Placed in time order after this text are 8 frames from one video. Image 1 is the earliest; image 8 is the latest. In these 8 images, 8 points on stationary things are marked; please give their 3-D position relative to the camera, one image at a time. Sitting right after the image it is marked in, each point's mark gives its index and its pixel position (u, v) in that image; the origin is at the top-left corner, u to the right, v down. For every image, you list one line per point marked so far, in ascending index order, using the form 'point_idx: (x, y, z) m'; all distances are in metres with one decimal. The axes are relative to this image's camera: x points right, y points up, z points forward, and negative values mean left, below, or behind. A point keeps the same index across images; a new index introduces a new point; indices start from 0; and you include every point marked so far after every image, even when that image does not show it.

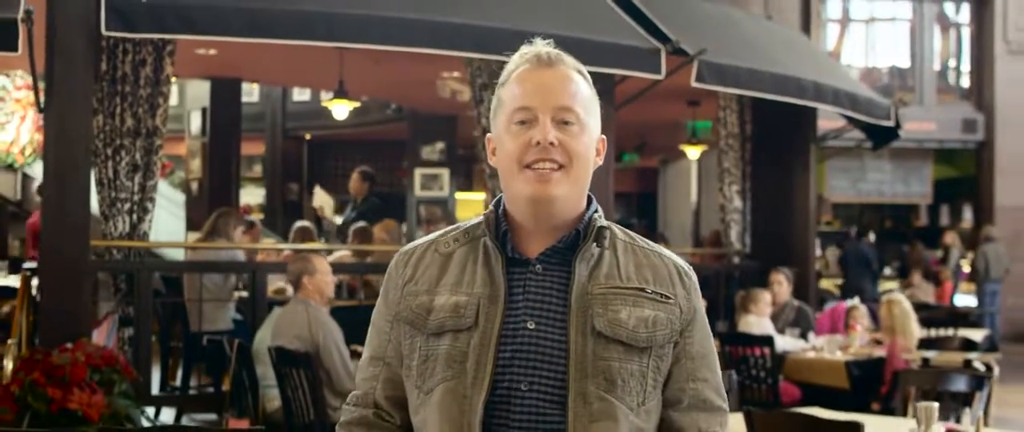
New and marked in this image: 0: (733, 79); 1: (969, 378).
0: (+1.5, +1.0, +9.8) m
1: (+2.2, -0.8, +6.8) m
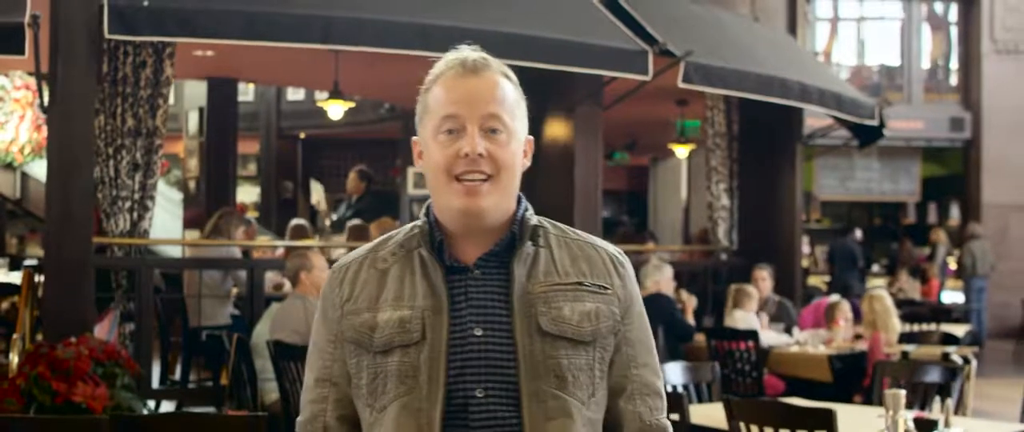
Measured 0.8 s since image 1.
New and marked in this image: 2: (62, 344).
0: (+1.5, +1.0, +10.1) m
1: (+2.1, -0.8, +7.1) m
2: (-2.5, -0.7, +7.8) m
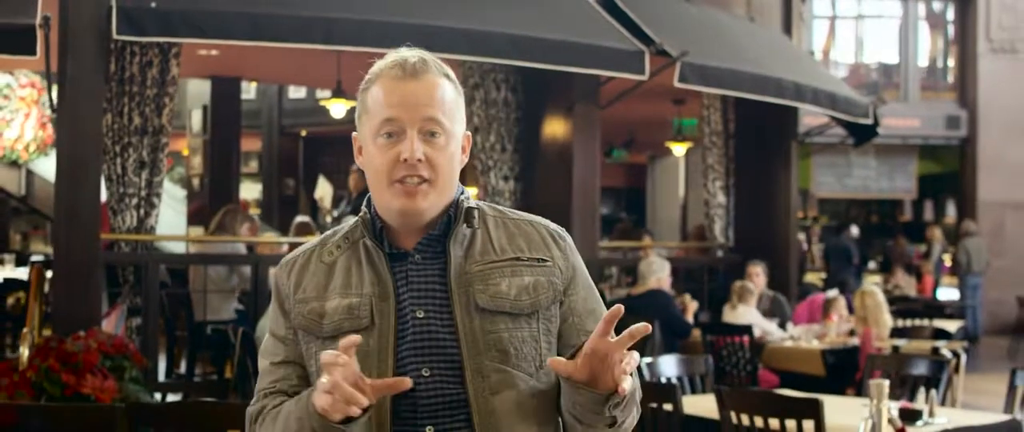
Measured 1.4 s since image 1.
0: (+1.5, +1.0, +10.3) m
1: (+2.1, -0.7, +7.3) m
2: (-2.5, -0.7, +8.0) m
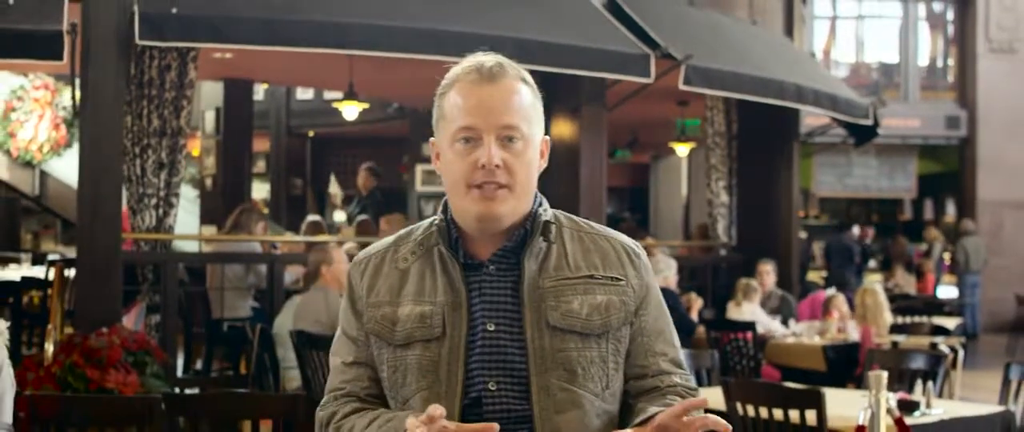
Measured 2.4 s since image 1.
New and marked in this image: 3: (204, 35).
0: (+1.5, +1.0, +10.5) m
1: (+2.2, -0.7, +7.5) m
2: (-2.4, -0.7, +8.2) m
3: (-1.8, +1.0, +8.2) m
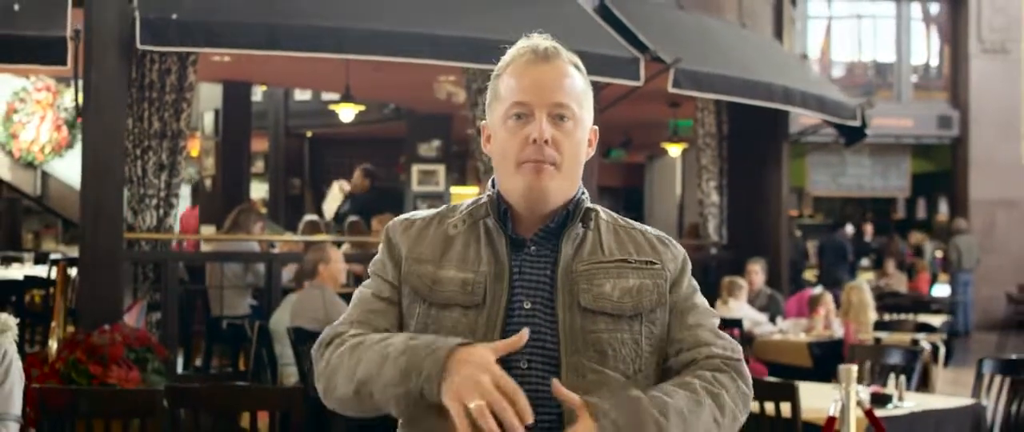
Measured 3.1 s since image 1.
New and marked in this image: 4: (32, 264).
0: (+1.5, +1.0, +10.7) m
1: (+2.1, -0.7, +7.7) m
2: (-2.5, -0.7, +8.4) m
3: (-1.8, +1.0, +8.5) m
4: (-4.7, -0.5, +14.0) m
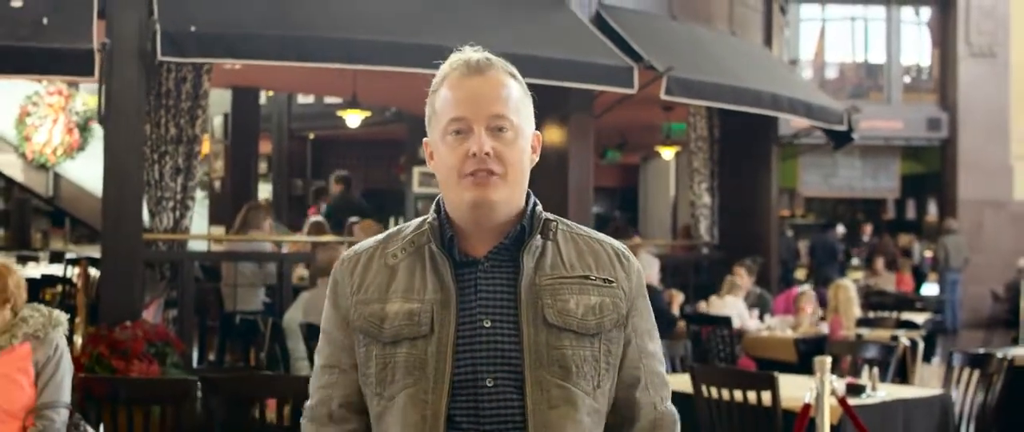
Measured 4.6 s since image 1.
0: (+1.5, +1.0, +11.2) m
1: (+2.1, -0.8, +8.2) m
2: (-2.5, -0.7, +8.9) m
3: (-1.8, +1.0, +9.0) m
4: (-4.7, -0.5, +14.5) m
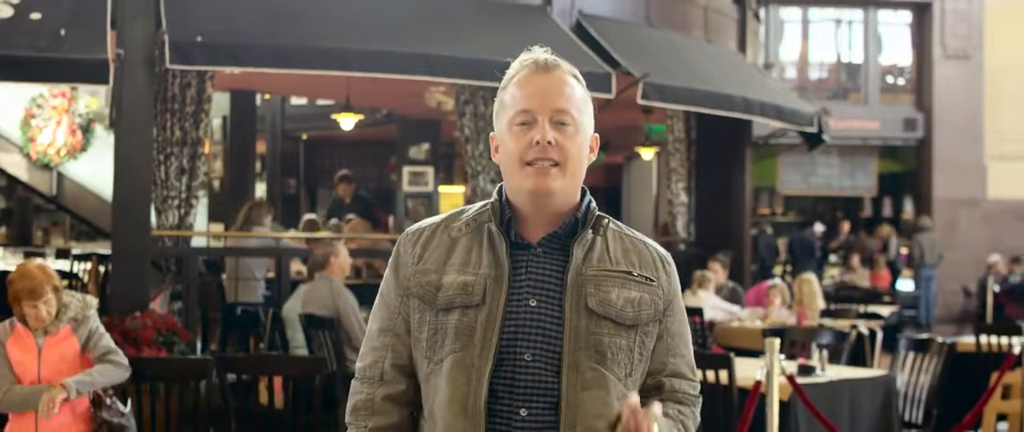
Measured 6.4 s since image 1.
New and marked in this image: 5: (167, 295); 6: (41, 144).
0: (+1.3, +1.0, +11.9) m
1: (+2.0, -0.7, +8.9) m
2: (-2.6, -0.7, +9.6) m
3: (-1.9, +1.0, +9.6) m
4: (-4.9, -0.5, +15.1) m
5: (-2.6, -0.6, +10.6) m
6: (-6.0, +0.9, +18.1) m
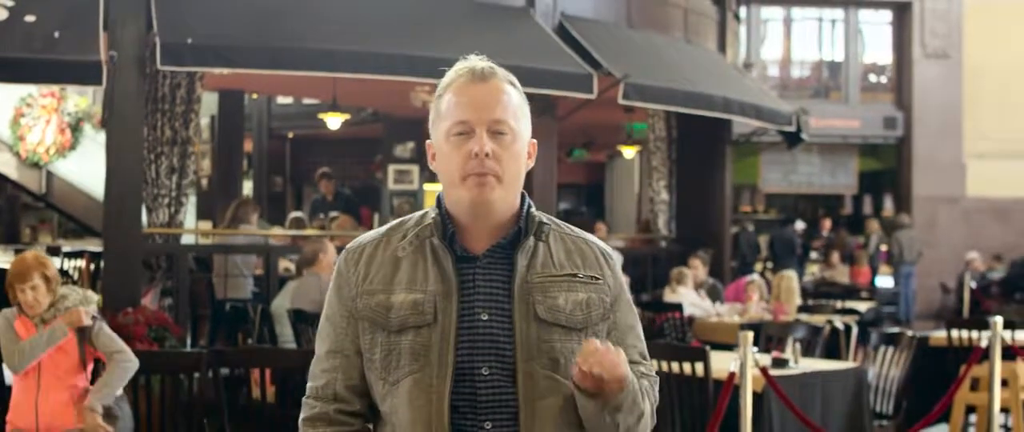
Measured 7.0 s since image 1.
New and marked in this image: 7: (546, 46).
0: (+1.2, +1.0, +12.2) m
1: (+1.9, -0.7, +9.2) m
2: (-2.7, -0.7, +9.8) m
3: (-2.1, +1.1, +9.8) m
4: (-5.1, -0.4, +15.3) m
5: (-2.7, -0.6, +10.8) m
6: (-6.2, +0.9, +18.3) m
7: (+0.2, +1.4, +11.5) m
